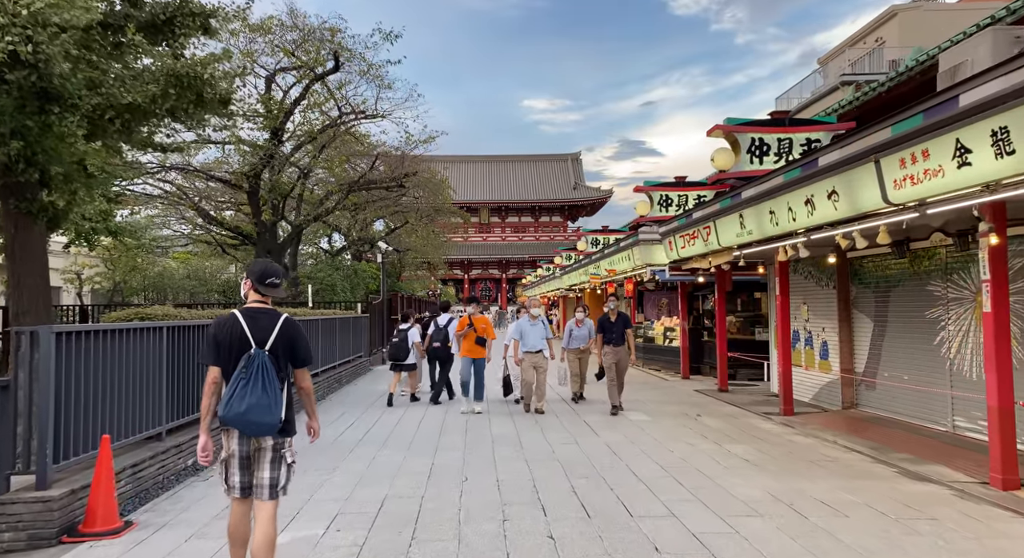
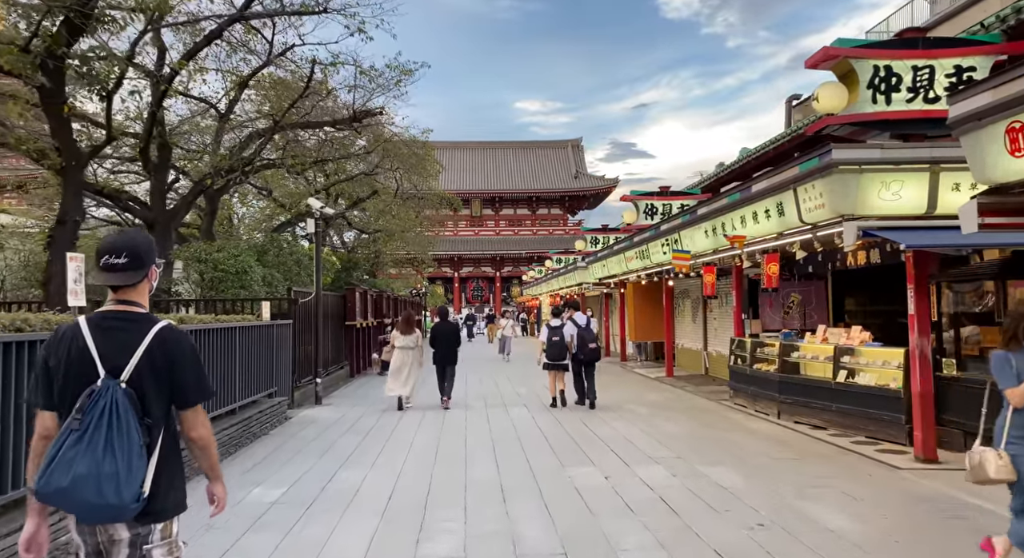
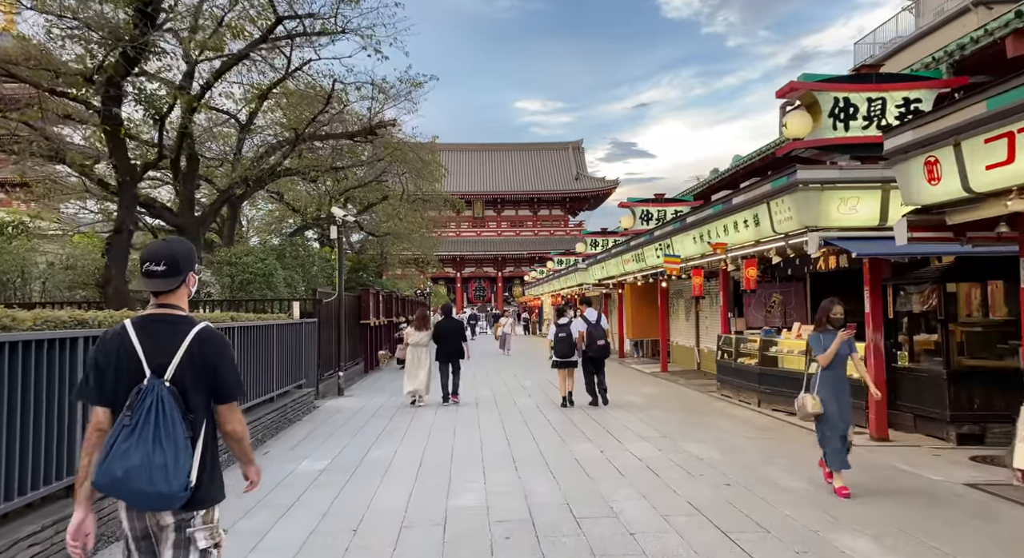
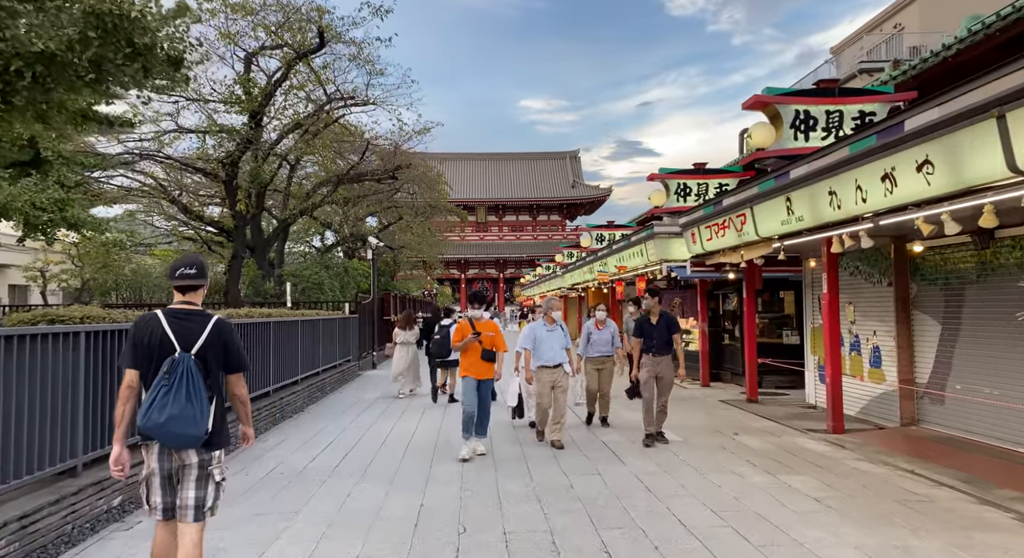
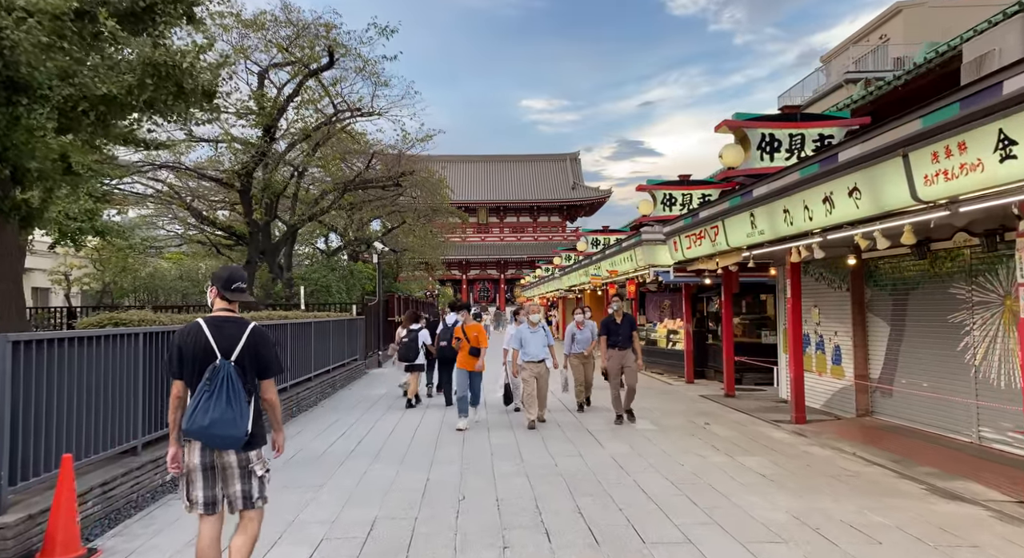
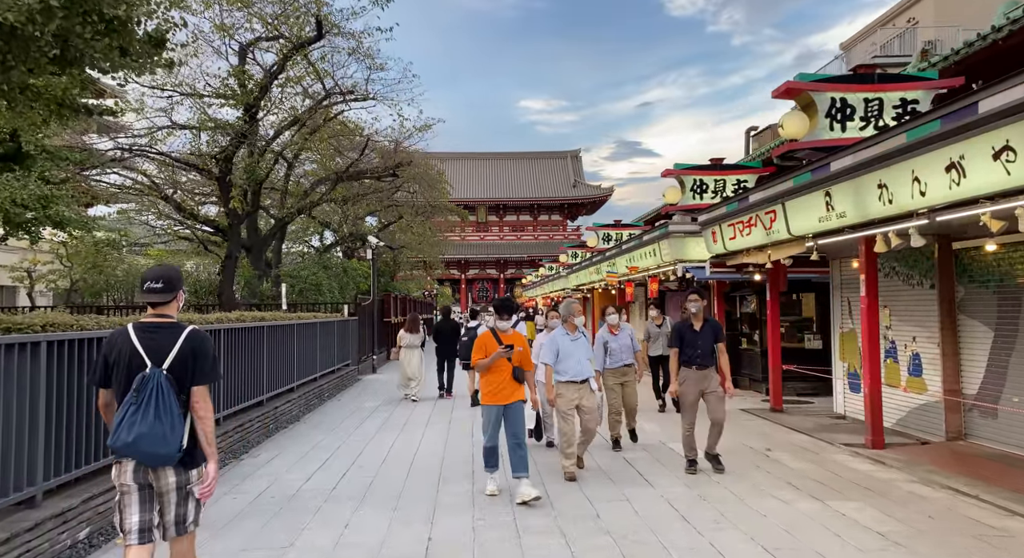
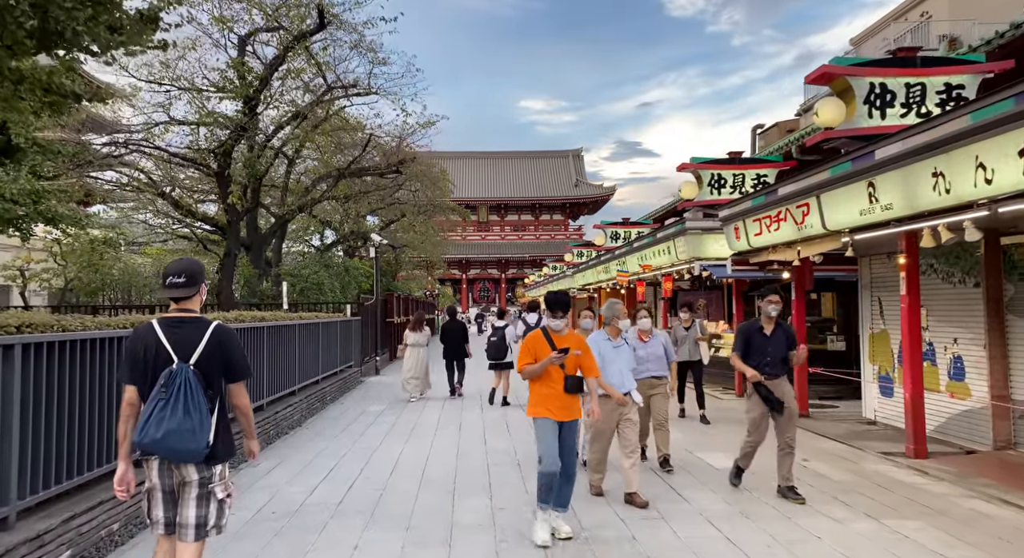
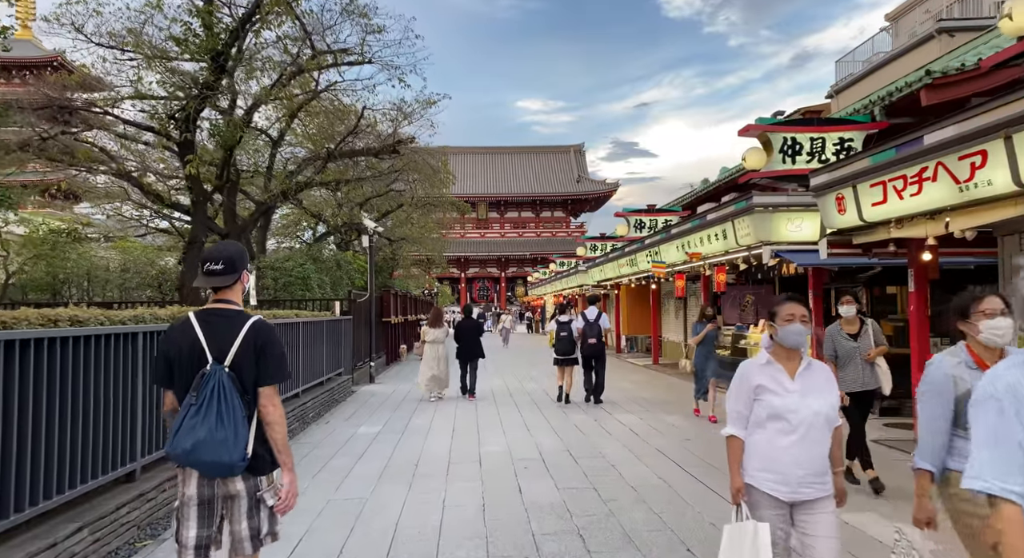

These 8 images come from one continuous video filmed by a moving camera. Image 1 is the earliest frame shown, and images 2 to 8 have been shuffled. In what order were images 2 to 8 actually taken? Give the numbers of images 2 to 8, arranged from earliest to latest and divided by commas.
5, 4, 6, 7, 8, 3, 2
